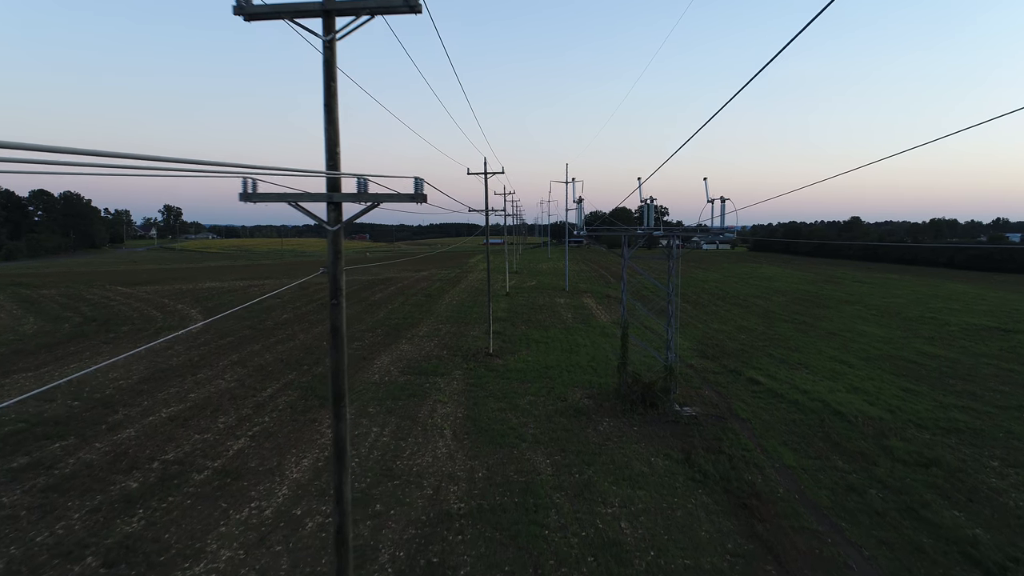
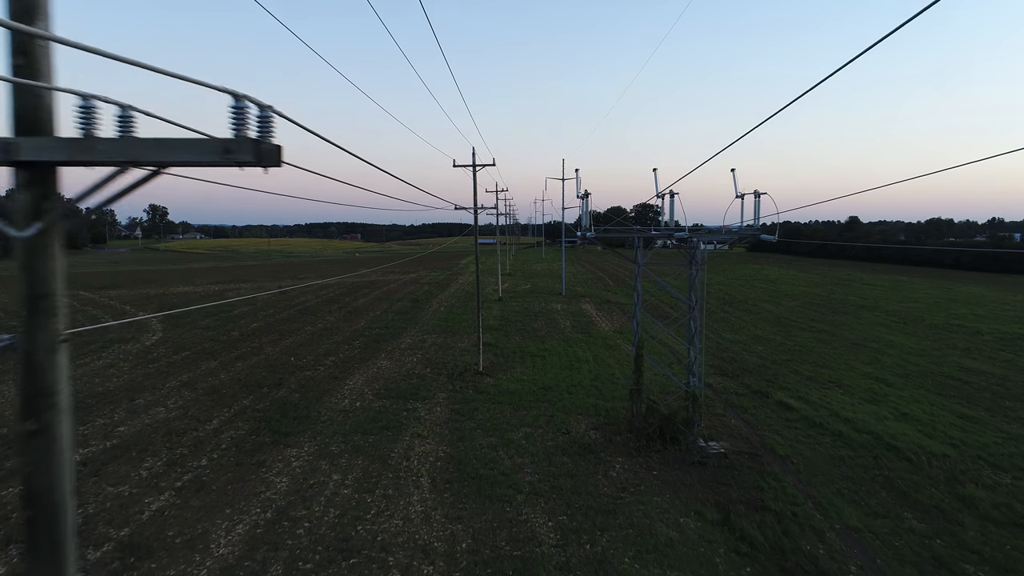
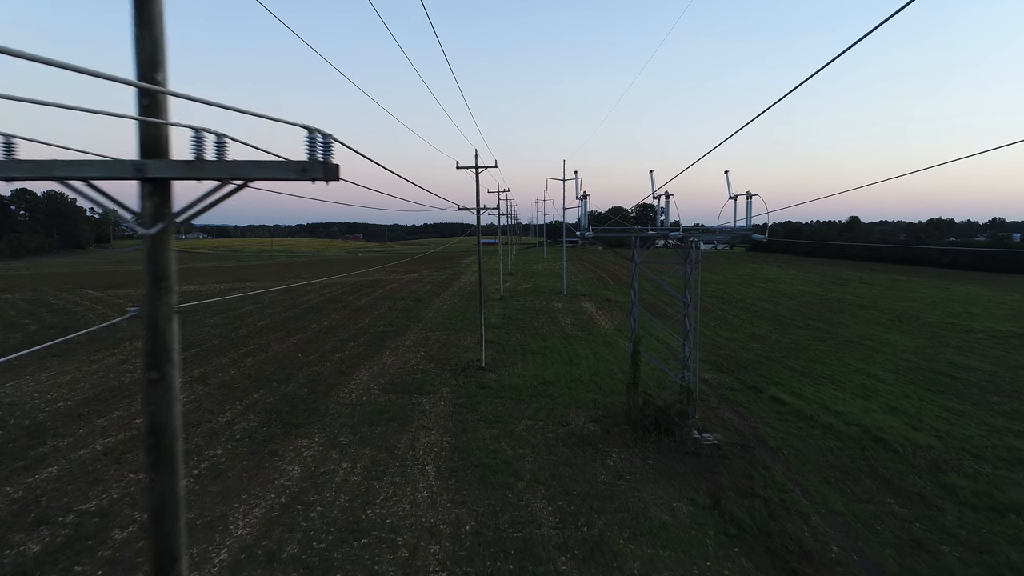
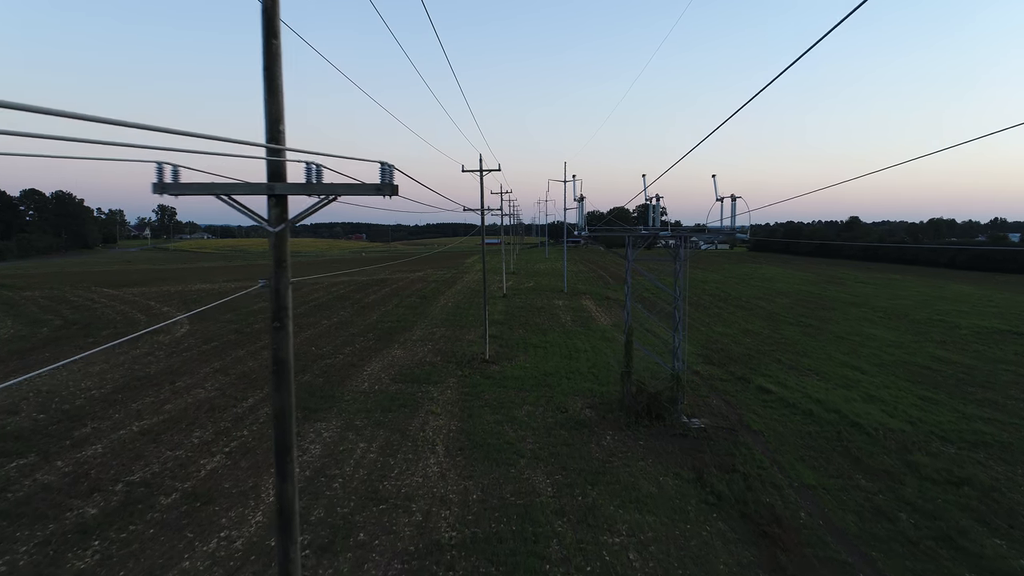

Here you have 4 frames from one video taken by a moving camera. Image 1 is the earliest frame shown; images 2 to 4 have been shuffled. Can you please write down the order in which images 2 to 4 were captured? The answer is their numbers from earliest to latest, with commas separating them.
4, 3, 2
